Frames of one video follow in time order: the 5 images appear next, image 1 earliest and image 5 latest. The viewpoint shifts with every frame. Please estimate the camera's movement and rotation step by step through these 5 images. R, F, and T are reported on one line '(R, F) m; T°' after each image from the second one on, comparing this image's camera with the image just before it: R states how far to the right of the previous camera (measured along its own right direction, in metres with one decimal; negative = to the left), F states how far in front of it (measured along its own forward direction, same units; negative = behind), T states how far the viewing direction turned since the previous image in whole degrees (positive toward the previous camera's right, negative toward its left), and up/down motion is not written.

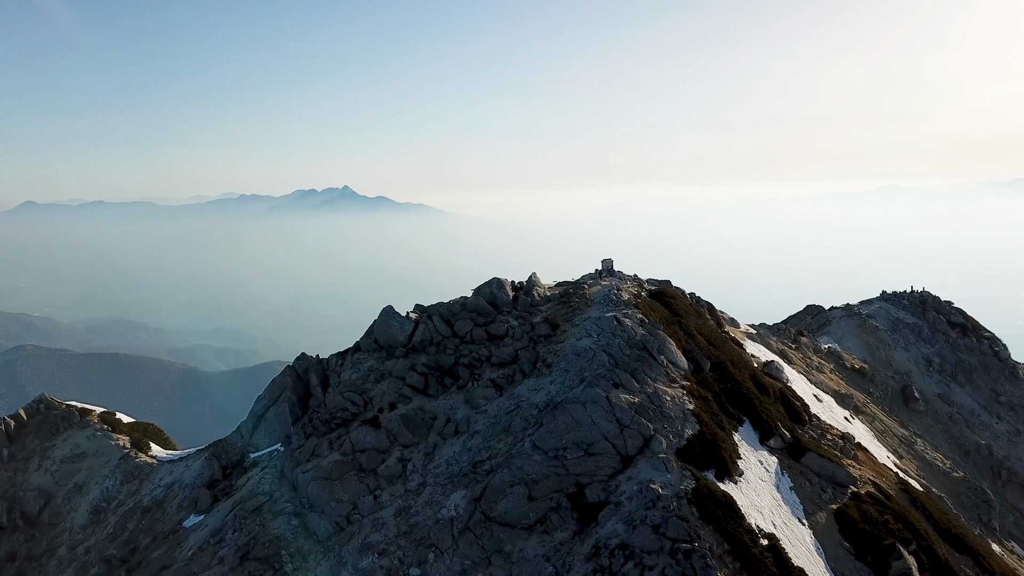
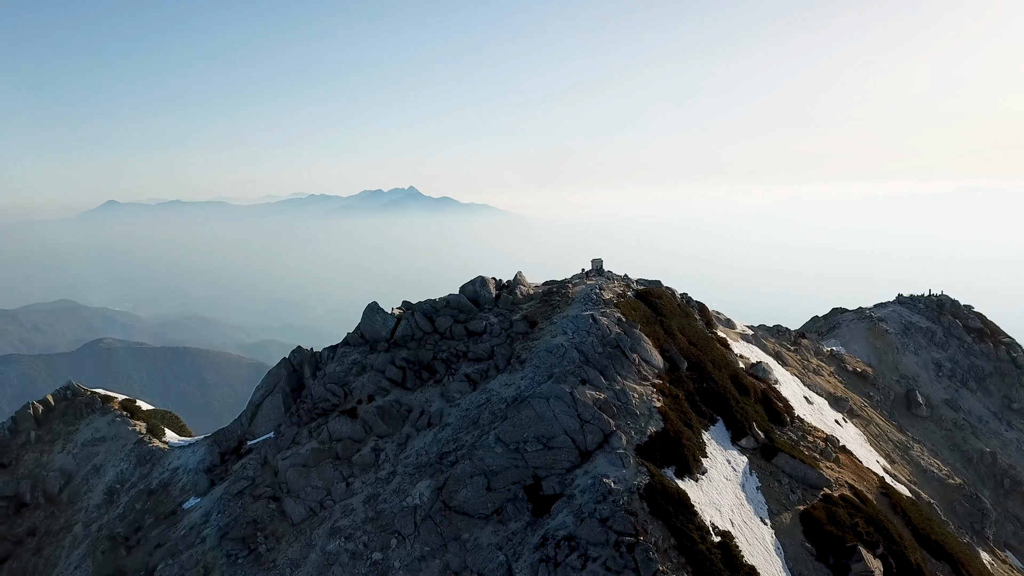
(+4.7, -0.9) m; -3°
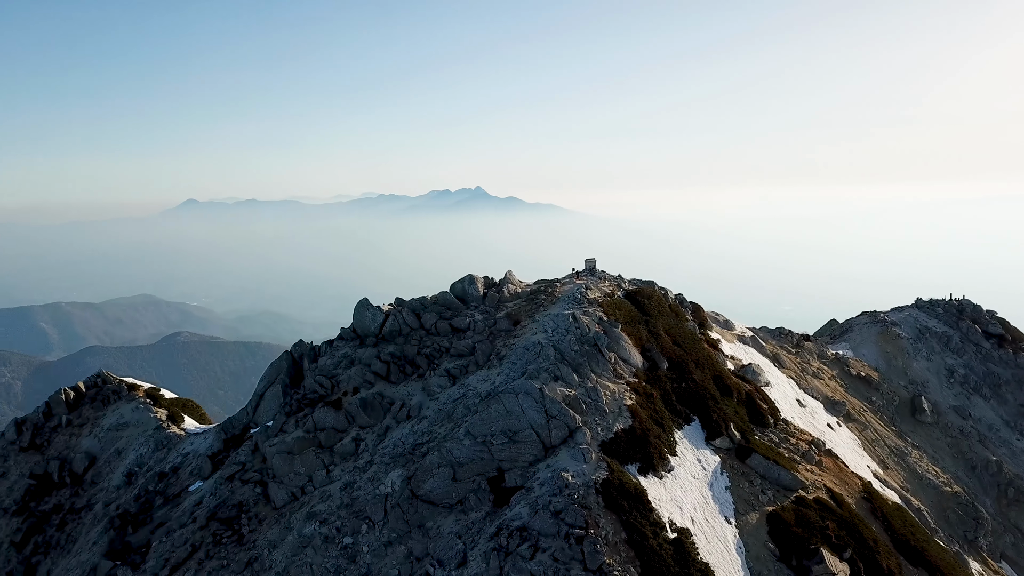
(+4.5, -0.9) m; -3°
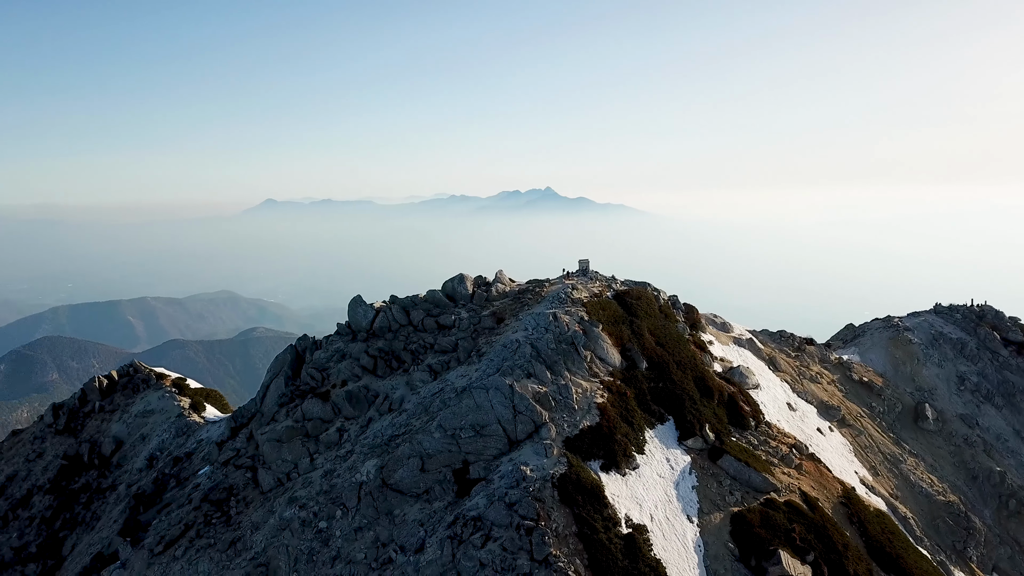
(+4.8, -1.1) m; -4°
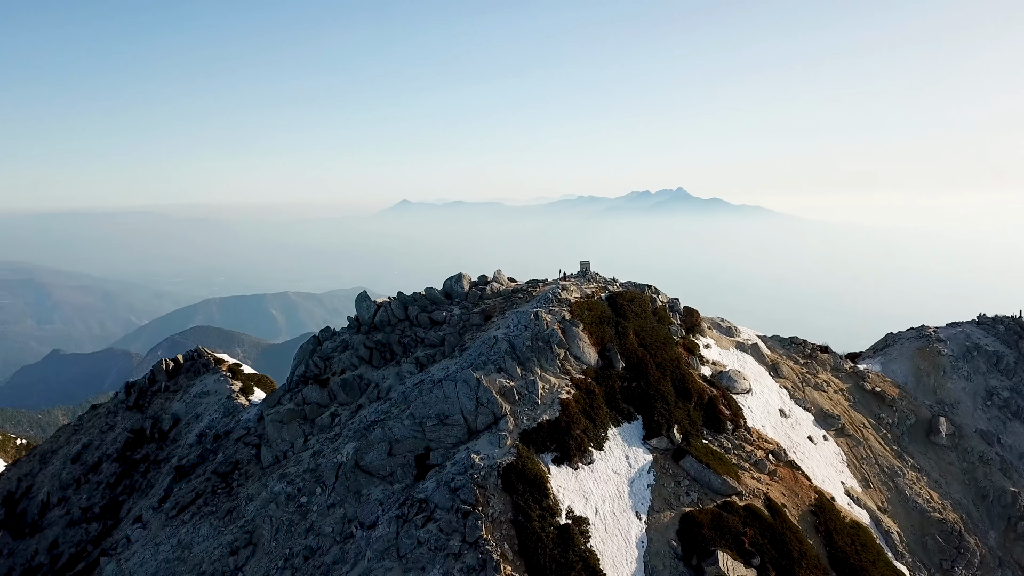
(+8.1, -2.1) m; -7°
